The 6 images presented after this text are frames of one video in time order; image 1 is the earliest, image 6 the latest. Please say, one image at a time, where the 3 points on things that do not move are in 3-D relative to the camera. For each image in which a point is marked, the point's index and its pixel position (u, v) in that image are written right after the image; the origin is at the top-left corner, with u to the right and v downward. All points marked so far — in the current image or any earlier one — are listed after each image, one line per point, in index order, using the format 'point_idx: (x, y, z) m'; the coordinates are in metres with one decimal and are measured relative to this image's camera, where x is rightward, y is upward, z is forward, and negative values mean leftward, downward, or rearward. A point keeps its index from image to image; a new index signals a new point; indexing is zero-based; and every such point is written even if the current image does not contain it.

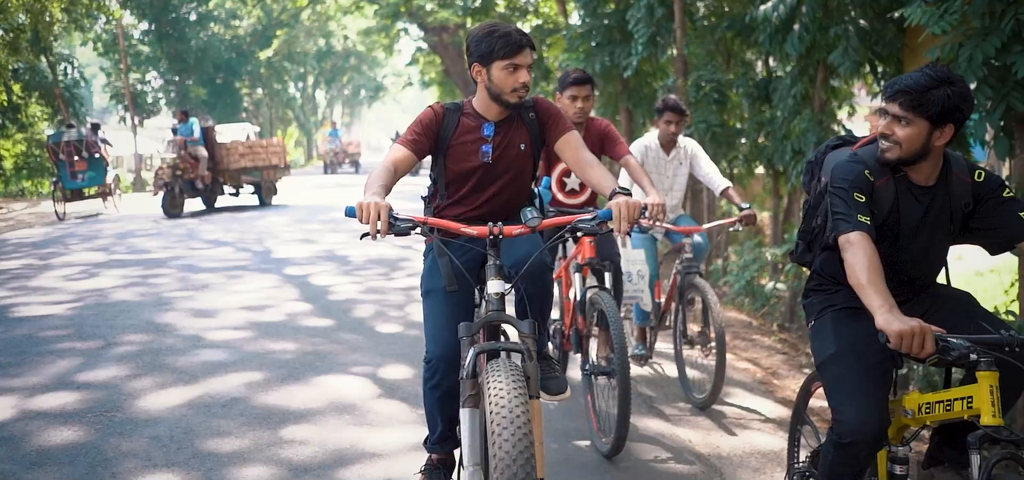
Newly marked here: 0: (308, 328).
0: (-1.1, -0.5, +6.2) m
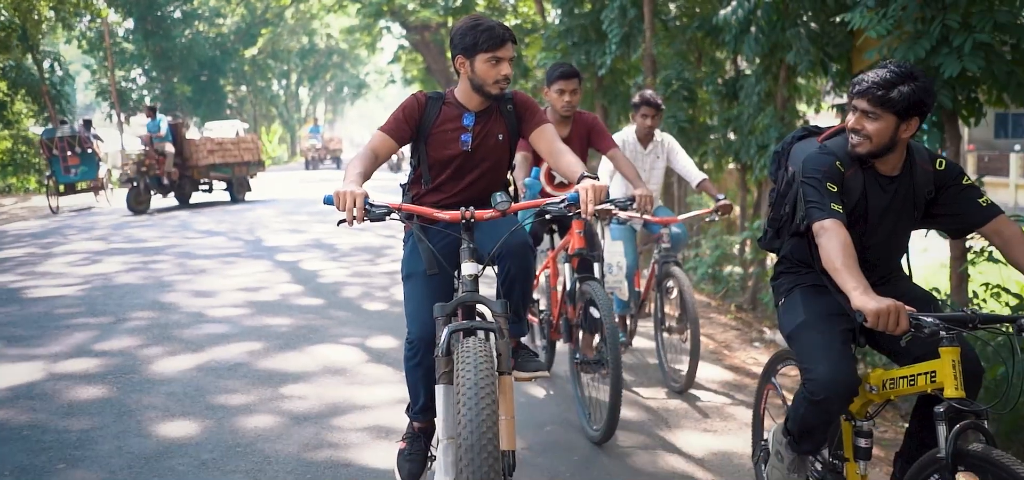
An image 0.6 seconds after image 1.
0: (-1.3, -0.4, +6.7) m
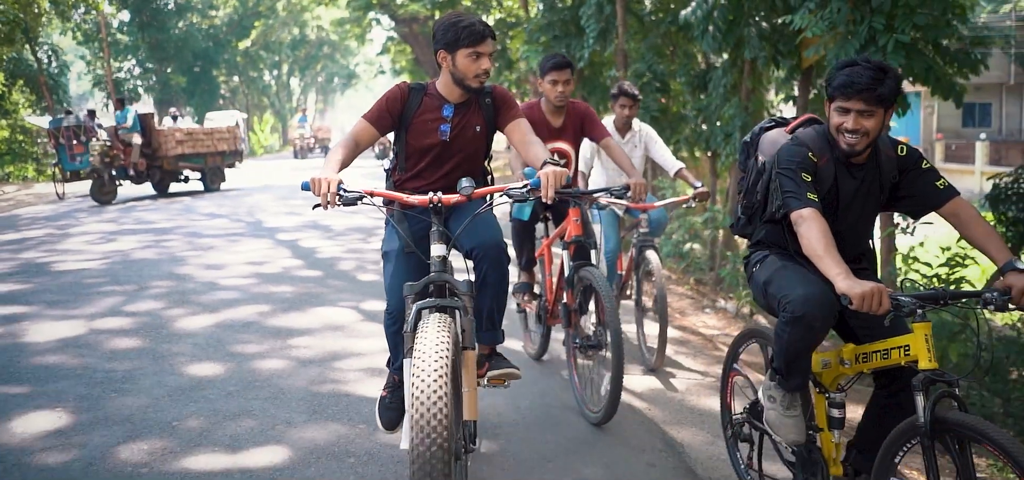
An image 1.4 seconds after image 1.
0: (-1.5, -0.2, +7.5) m
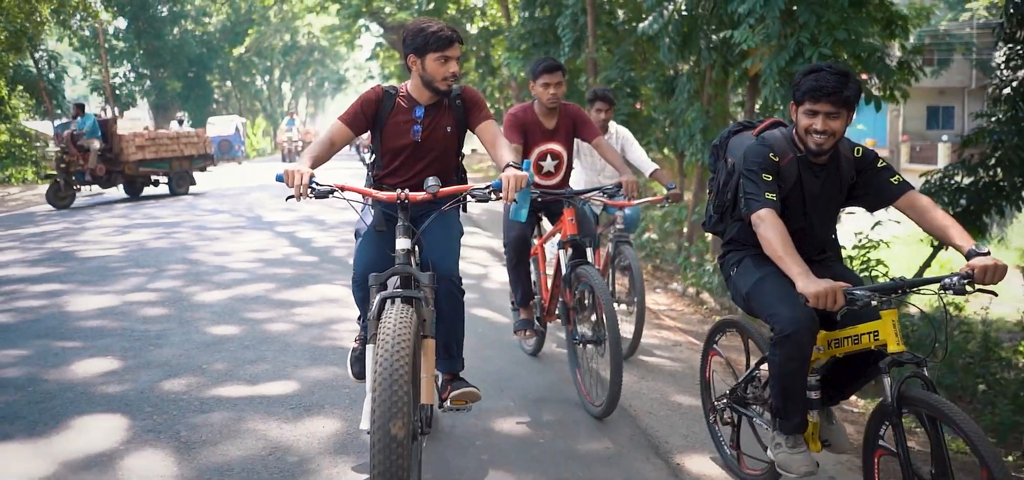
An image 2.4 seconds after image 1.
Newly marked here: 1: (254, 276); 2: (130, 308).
0: (-1.7, -0.2, +8.5) m
1: (-1.8, -0.3, +7.8) m
2: (-2.3, -0.4, +6.4) m
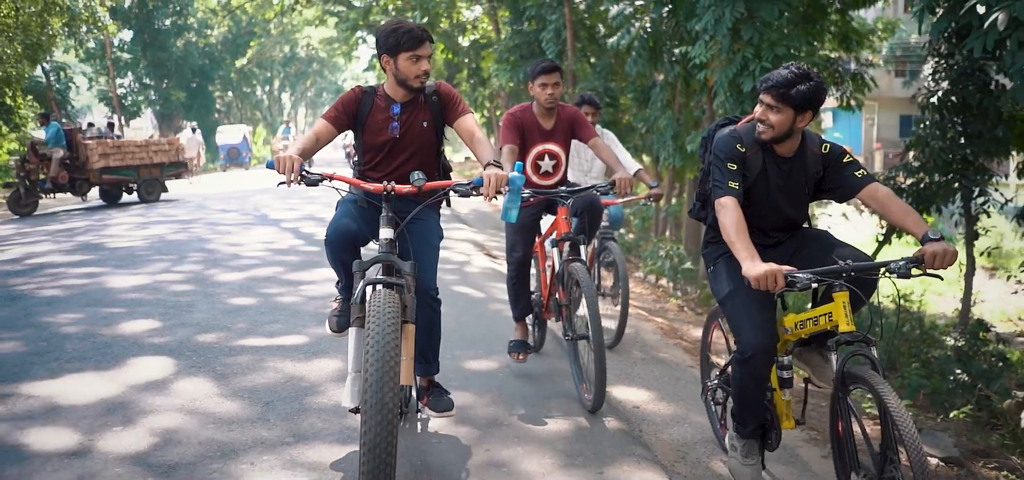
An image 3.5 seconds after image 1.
0: (-1.8, -0.1, +9.6) m
1: (-2.0, -0.2, +8.9) m
2: (-2.4, -0.3, +7.5) m
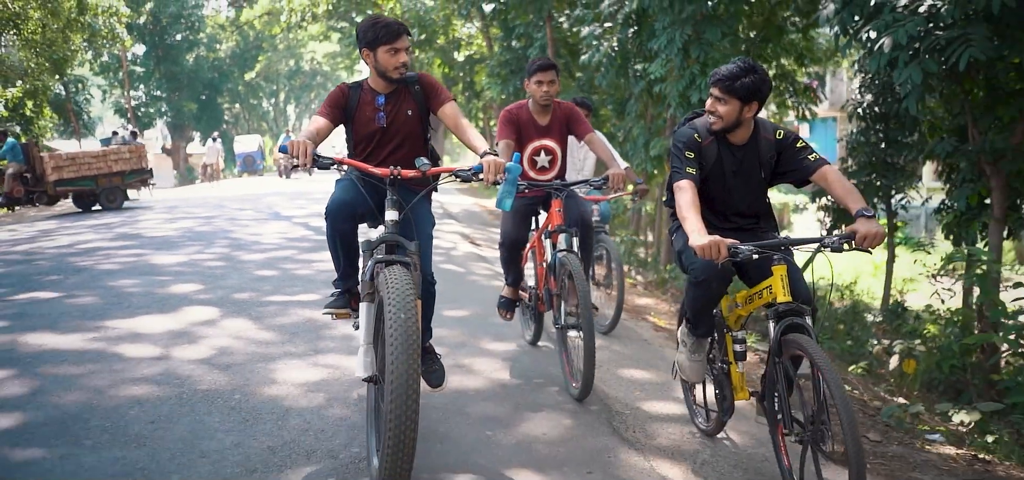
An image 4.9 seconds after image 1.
0: (-2.0, 0.0, +11.1) m
1: (-2.2, -0.1, +10.4) m
2: (-2.6, -0.2, +9.1) m
